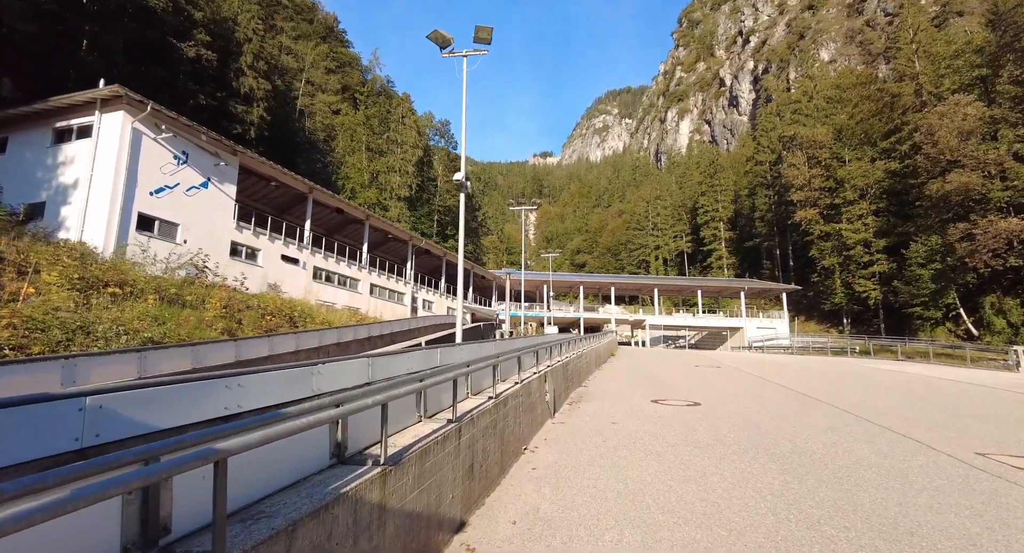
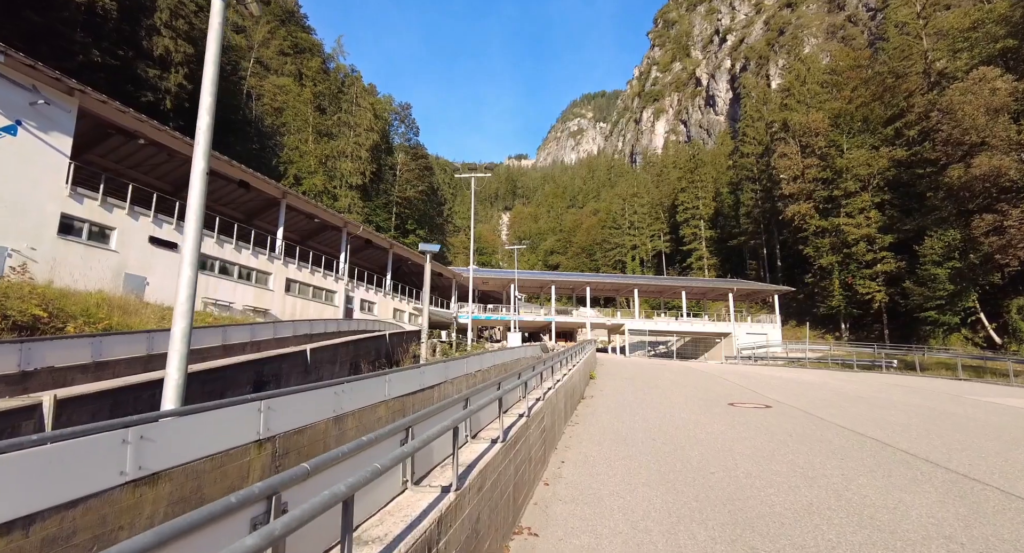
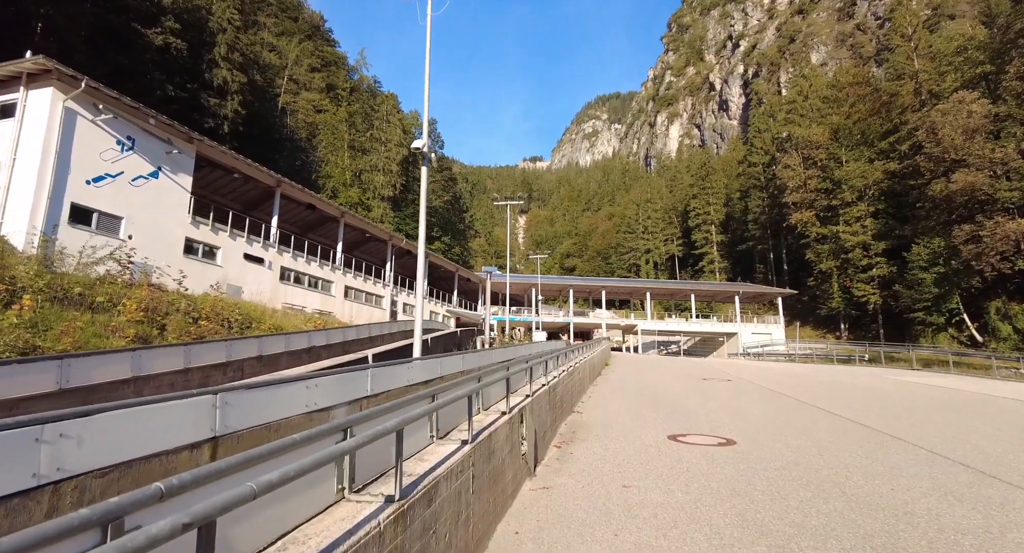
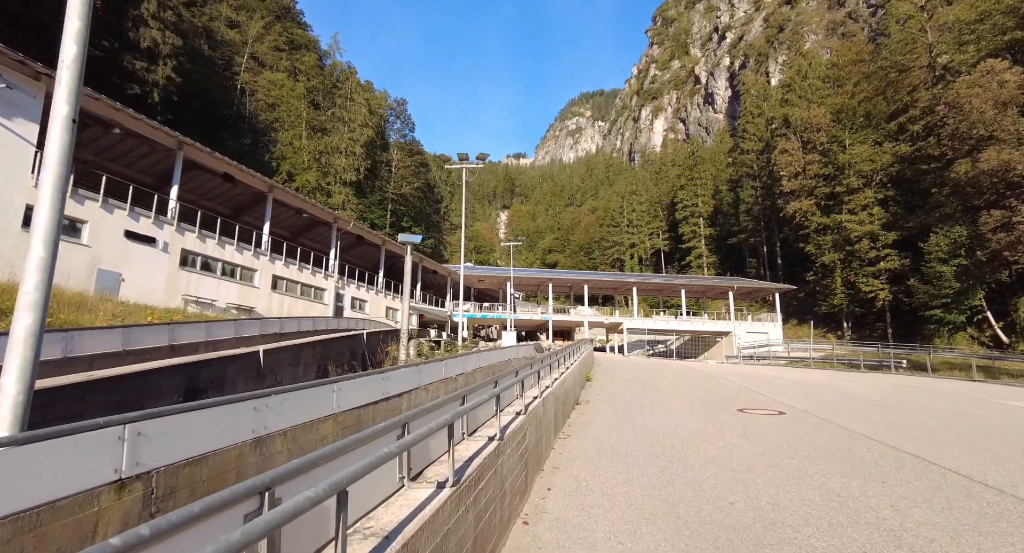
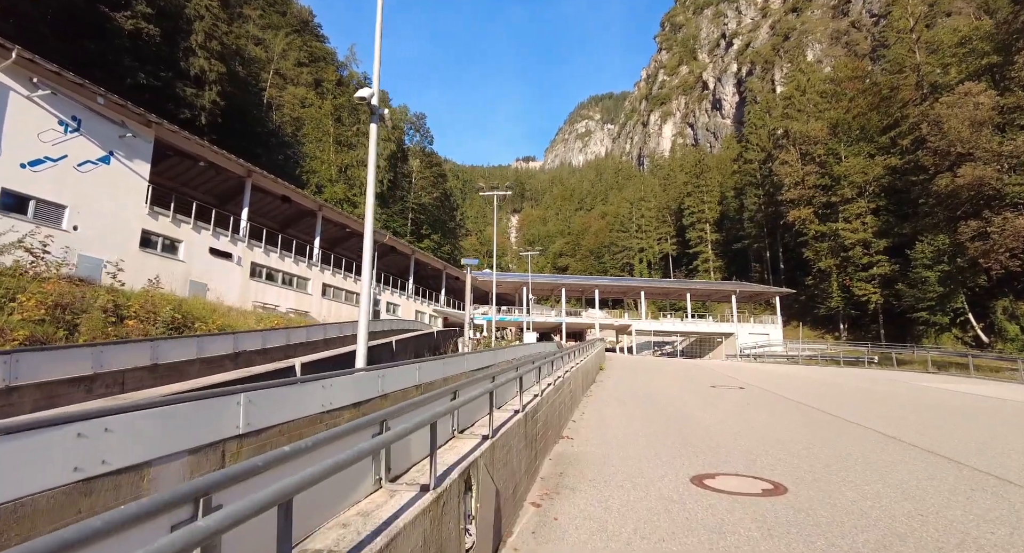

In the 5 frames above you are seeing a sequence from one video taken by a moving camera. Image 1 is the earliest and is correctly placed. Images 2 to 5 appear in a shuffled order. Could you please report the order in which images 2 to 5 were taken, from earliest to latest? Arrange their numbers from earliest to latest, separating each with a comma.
3, 5, 2, 4
